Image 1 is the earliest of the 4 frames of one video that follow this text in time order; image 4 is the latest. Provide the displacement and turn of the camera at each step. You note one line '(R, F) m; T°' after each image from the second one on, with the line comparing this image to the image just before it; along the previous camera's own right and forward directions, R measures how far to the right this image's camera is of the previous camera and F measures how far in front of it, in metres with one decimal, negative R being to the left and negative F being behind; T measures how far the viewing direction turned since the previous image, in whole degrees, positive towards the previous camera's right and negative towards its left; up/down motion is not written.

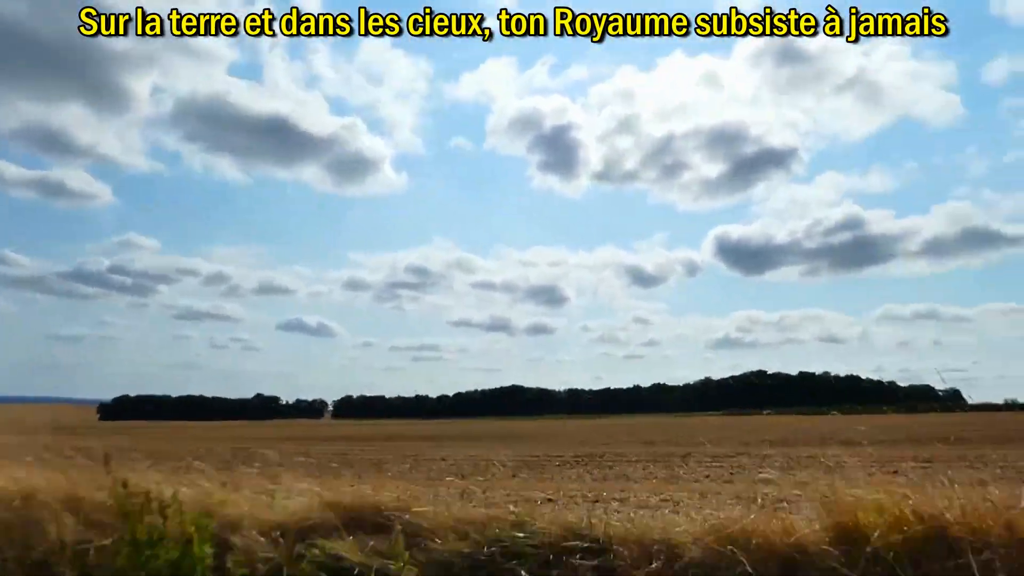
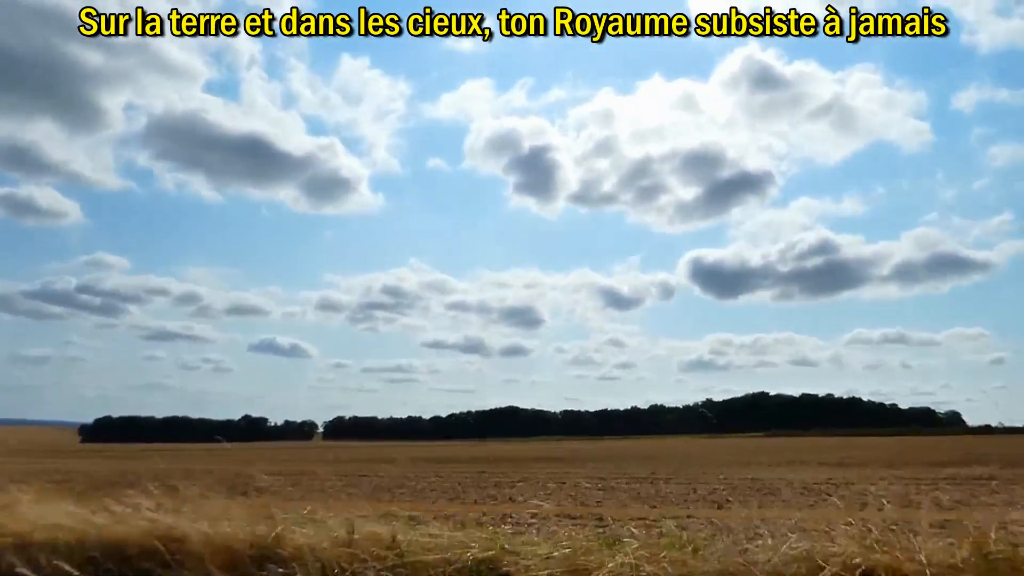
(-0.4, +0.2) m; +2°
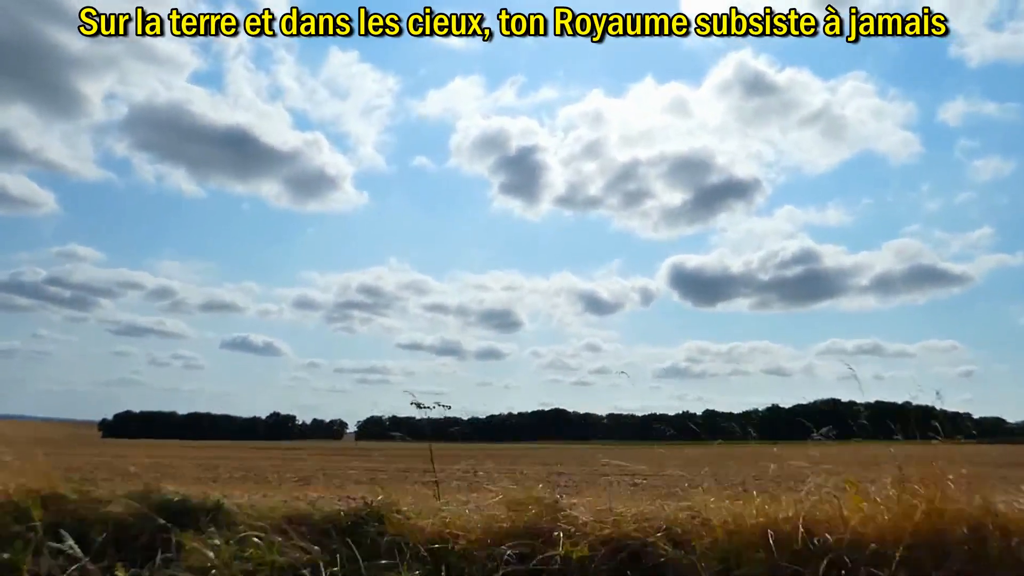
(-2.2, +1.5) m; +2°
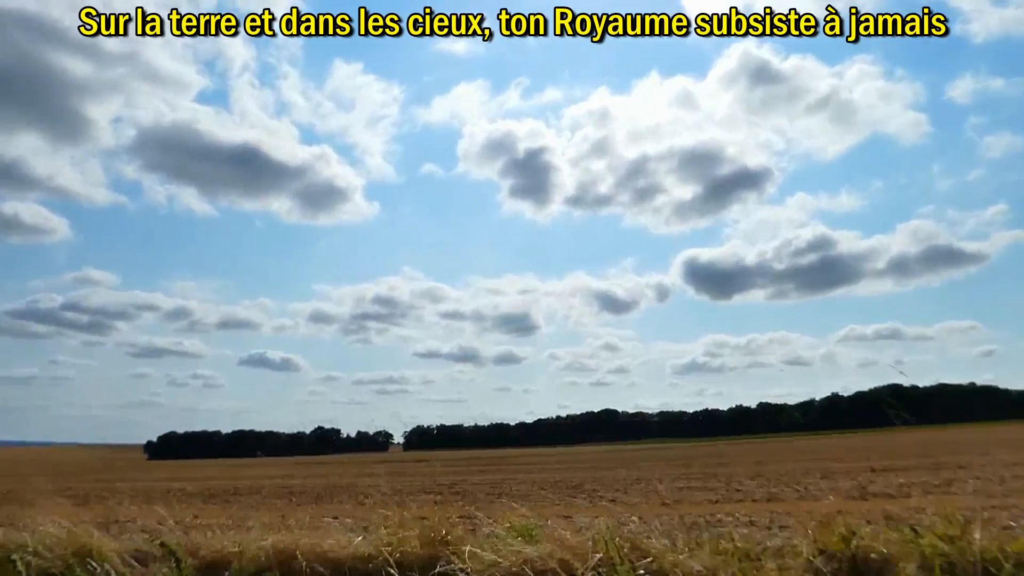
(-0.8, +0.5) m; -1°
